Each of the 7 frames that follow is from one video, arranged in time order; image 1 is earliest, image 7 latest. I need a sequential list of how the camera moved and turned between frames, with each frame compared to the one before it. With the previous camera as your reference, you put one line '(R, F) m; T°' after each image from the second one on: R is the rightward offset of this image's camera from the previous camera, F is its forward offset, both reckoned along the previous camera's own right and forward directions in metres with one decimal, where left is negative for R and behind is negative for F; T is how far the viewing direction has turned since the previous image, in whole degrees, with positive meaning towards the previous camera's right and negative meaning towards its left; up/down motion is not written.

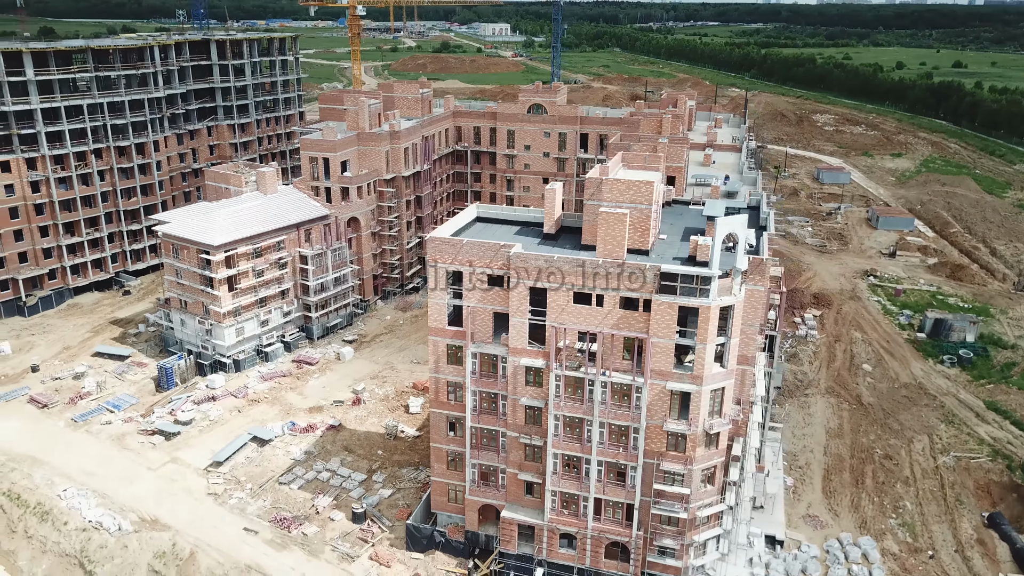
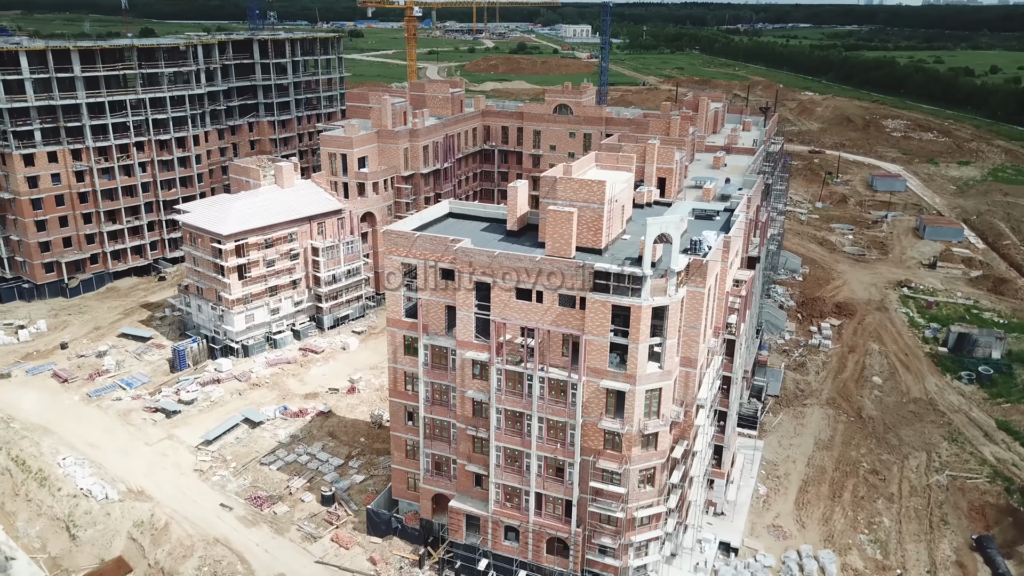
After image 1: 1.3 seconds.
(+6.7, -0.4) m; -6°
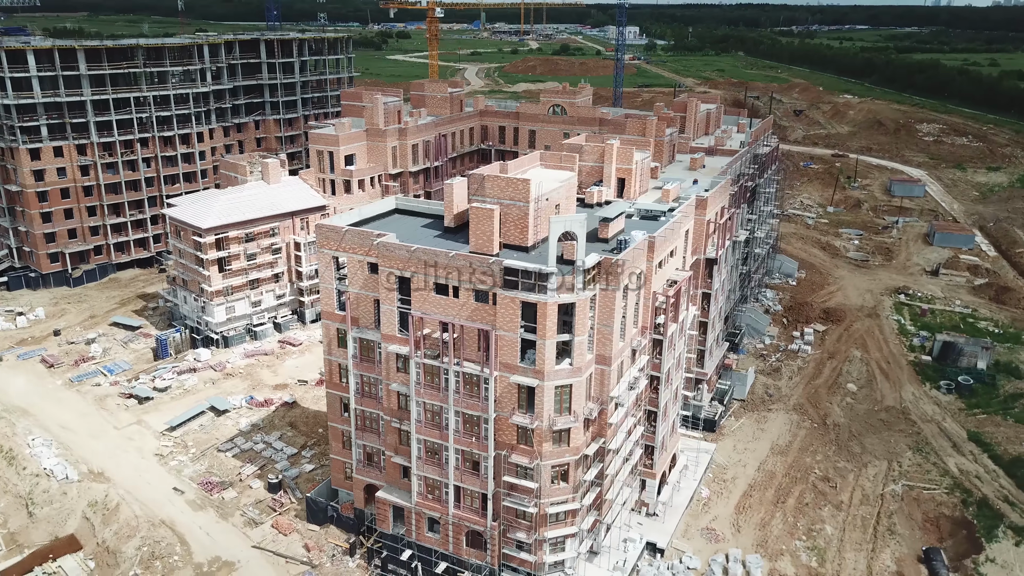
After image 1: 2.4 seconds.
(+6.5, -0.3) m; -3°
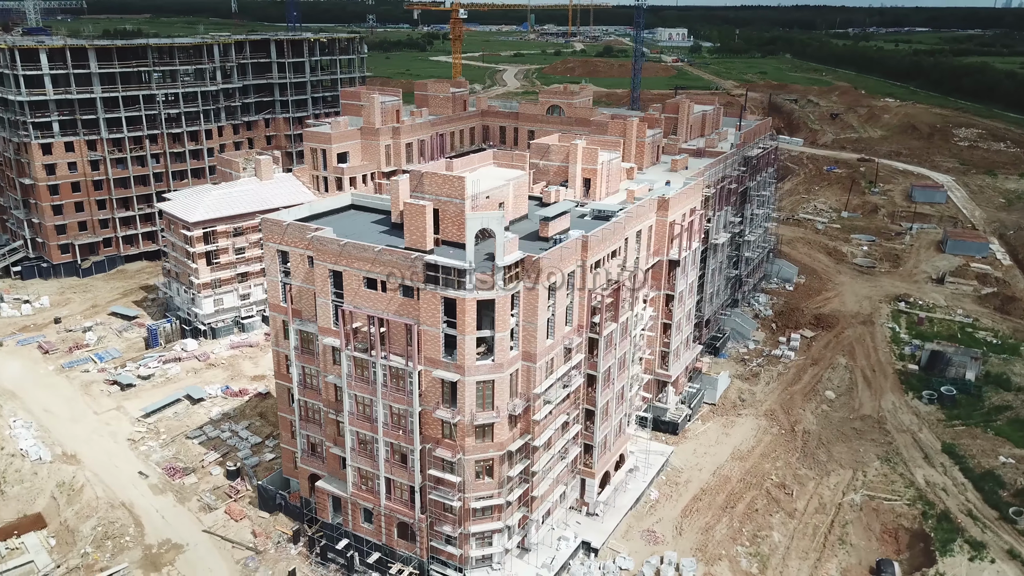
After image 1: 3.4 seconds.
(+6.0, -0.2) m; -3°
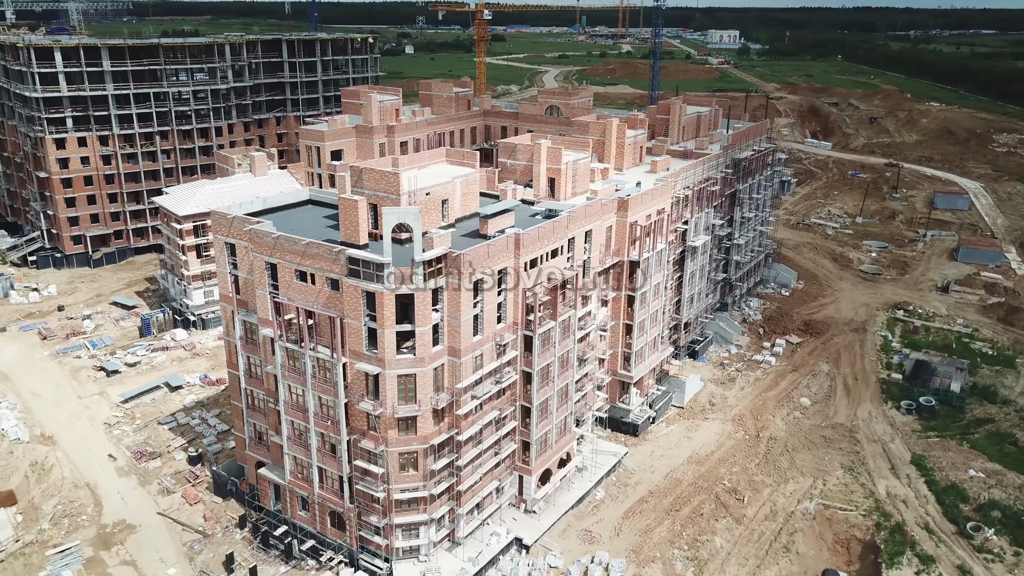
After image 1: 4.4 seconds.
(+6.2, -0.2) m; -4°
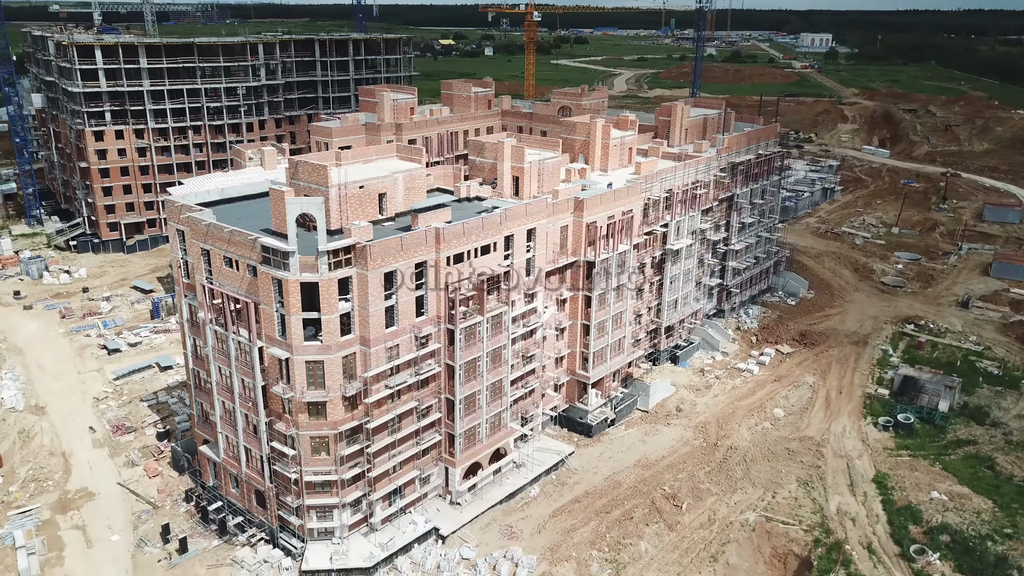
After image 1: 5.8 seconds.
(+8.9, -0.1) m; -6°
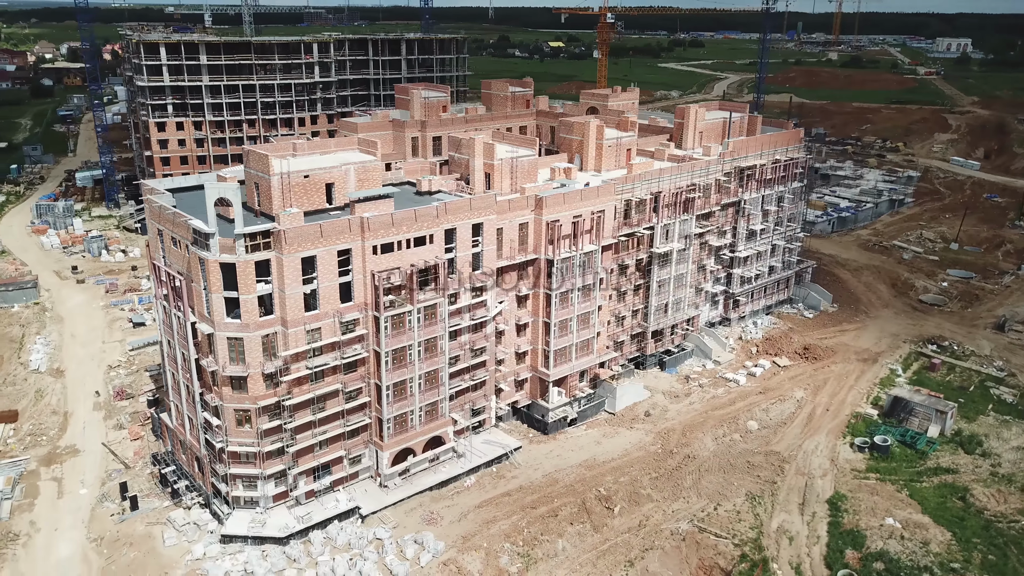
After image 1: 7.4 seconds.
(+10.7, -0.1) m; -8°
